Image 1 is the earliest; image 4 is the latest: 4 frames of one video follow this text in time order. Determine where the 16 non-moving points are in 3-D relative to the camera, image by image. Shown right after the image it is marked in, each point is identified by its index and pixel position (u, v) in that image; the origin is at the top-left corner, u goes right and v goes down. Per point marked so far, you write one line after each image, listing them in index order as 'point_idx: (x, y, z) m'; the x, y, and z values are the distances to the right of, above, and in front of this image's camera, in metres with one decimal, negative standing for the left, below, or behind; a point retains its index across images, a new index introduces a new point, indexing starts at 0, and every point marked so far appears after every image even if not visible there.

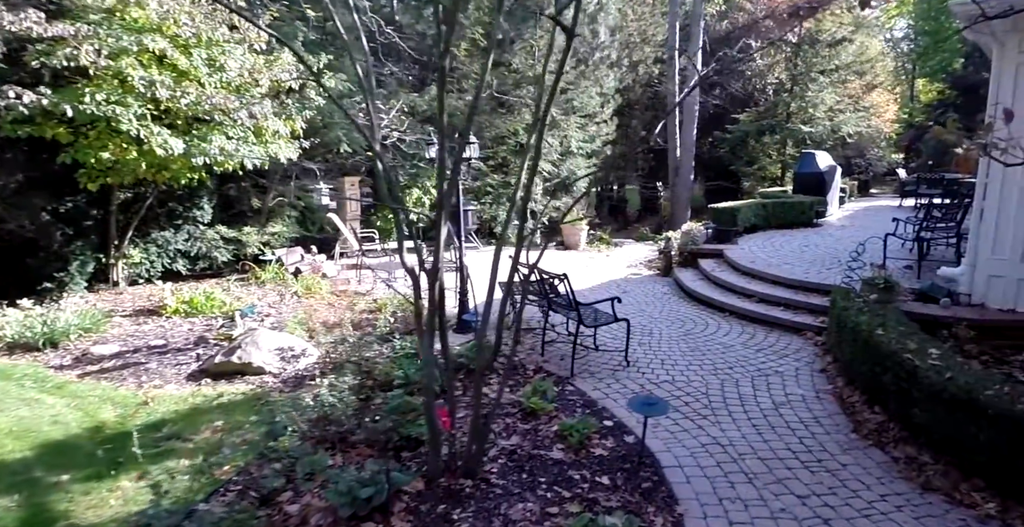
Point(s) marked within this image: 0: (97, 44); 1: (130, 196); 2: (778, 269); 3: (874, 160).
0: (-4.0, +2.1, +5.5) m
1: (-5.4, +0.9, +7.9) m
2: (+3.1, -0.1, +6.7) m
3: (+10.8, +3.1, +16.8) m
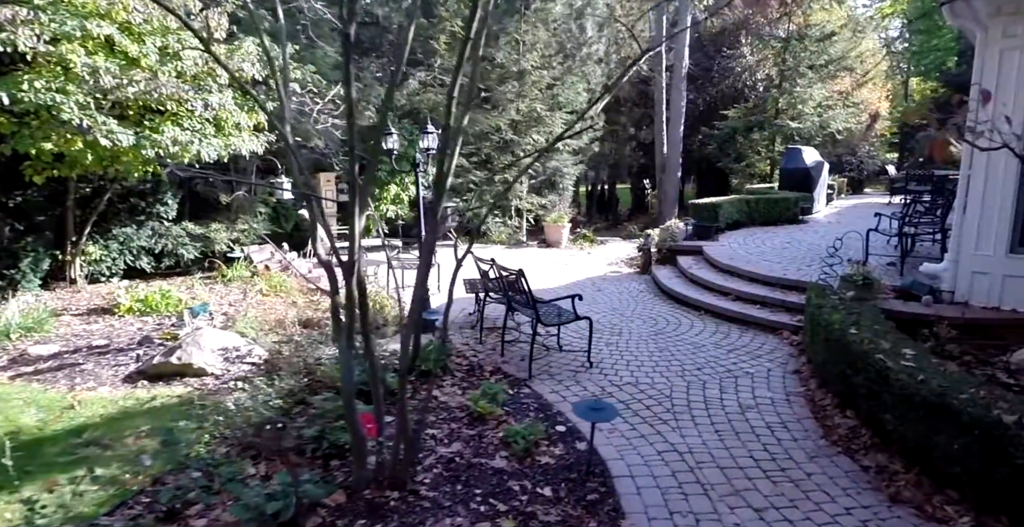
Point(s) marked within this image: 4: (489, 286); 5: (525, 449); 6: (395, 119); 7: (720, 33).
0: (-4.4, +2.2, +5.2) m
1: (-5.7, +1.0, +7.7) m
2: (+2.8, 0.0, +6.4) m
3: (+10.4, +3.1, +16.6) m
4: (-0.2, -0.2, +5.1) m
5: (+0.1, -1.1, +3.3) m
6: (-2.3, +2.8, +11.1) m
7: (+5.6, +6.1, +15.0) m
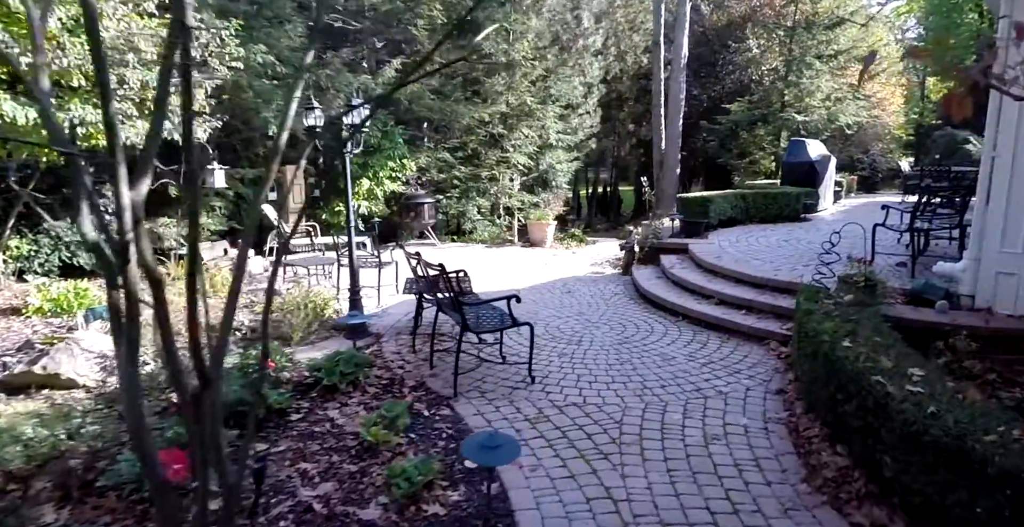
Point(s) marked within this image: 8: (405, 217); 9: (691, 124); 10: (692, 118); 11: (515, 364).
0: (-4.8, +2.2, +4.6) m
1: (-6.1, +1.0, +7.0) m
2: (+2.3, 0.0, +5.6) m
3: (+10.2, +3.0, +15.7) m
4: (-0.7, -0.2, +4.3) m
5: (-0.5, -1.0, +2.5) m
6: (-2.7, +2.8, +10.4) m
7: (+5.3, +6.0, +14.2) m
8: (-2.0, +0.9, +10.7) m
9: (+4.9, +3.8, +15.3) m
10: (+4.8, +3.9, +15.2) m
11: (0.0, -0.7, +4.1) m
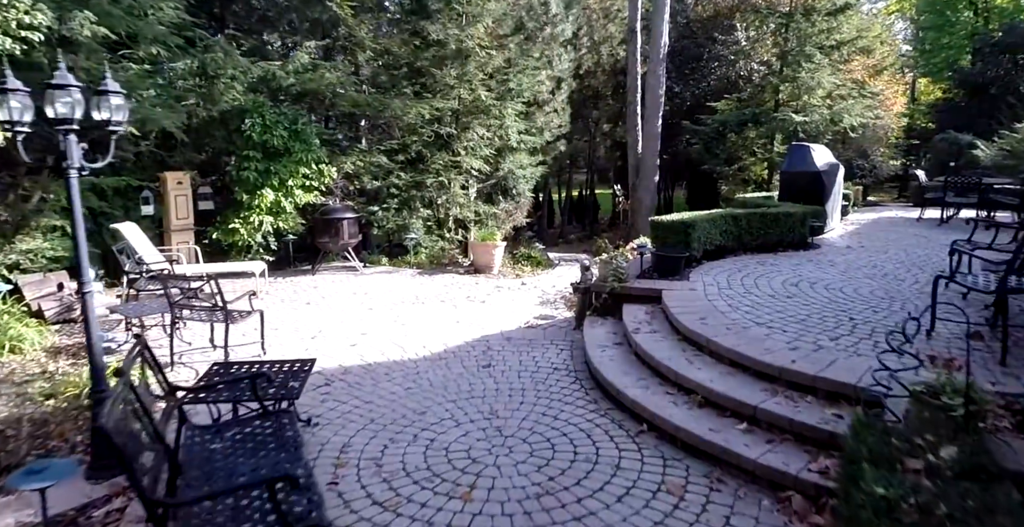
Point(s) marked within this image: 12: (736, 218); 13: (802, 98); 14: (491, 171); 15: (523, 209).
0: (-5.6, +1.8, +2.5) m
1: (-7.0, +0.6, +5.0) m
2: (+1.5, -0.5, +3.8) m
3: (+9.1, +2.5, +14.0) m
4: (-1.4, -0.6, +2.4) m
5: (-1.1, -1.5, +0.6) m
6: (-3.6, +2.4, +8.4) m
7: (+4.3, +5.5, +12.5) m
8: (-3.0, +0.4, +8.7) m
9: (+3.8, +3.3, +13.5) m
10: (+3.8, +3.5, +13.5) m
11: (-0.7, -1.2, +2.2) m
12: (+2.5, +0.5, +6.2) m
13: (+6.0, +3.4, +11.7) m
14: (-0.4, +1.9, +11.6) m
15: (+0.2, +1.2, +12.3) m
